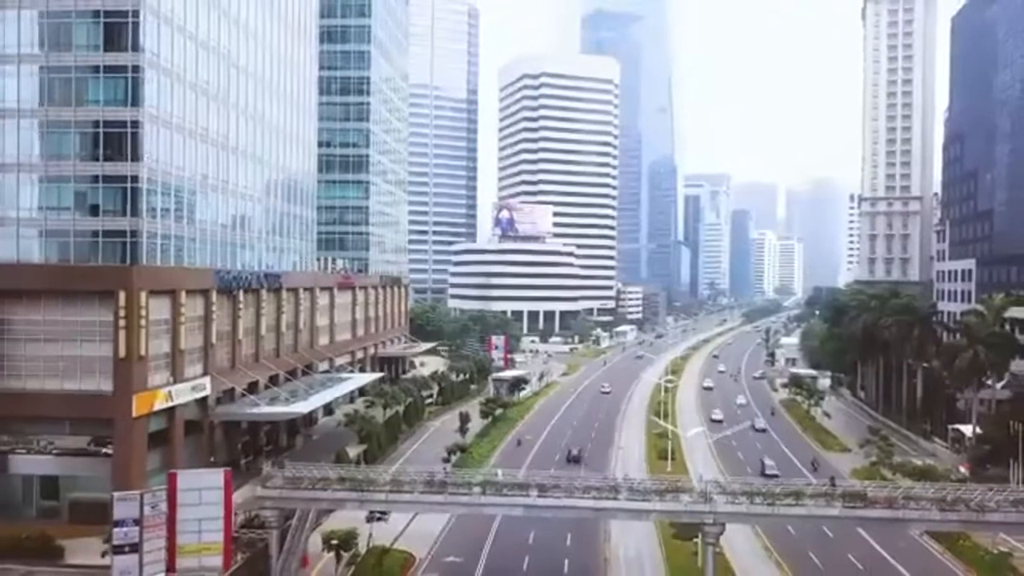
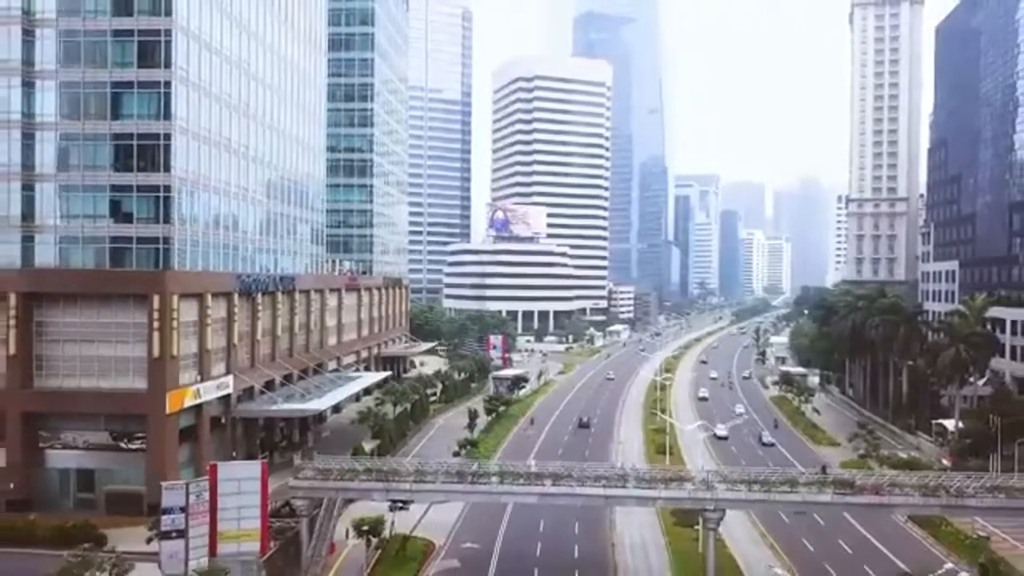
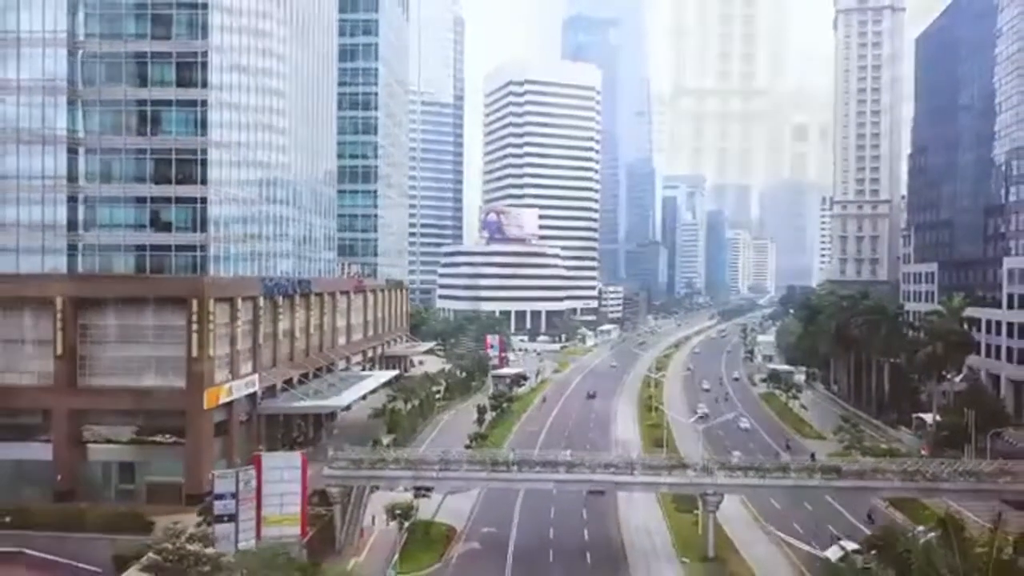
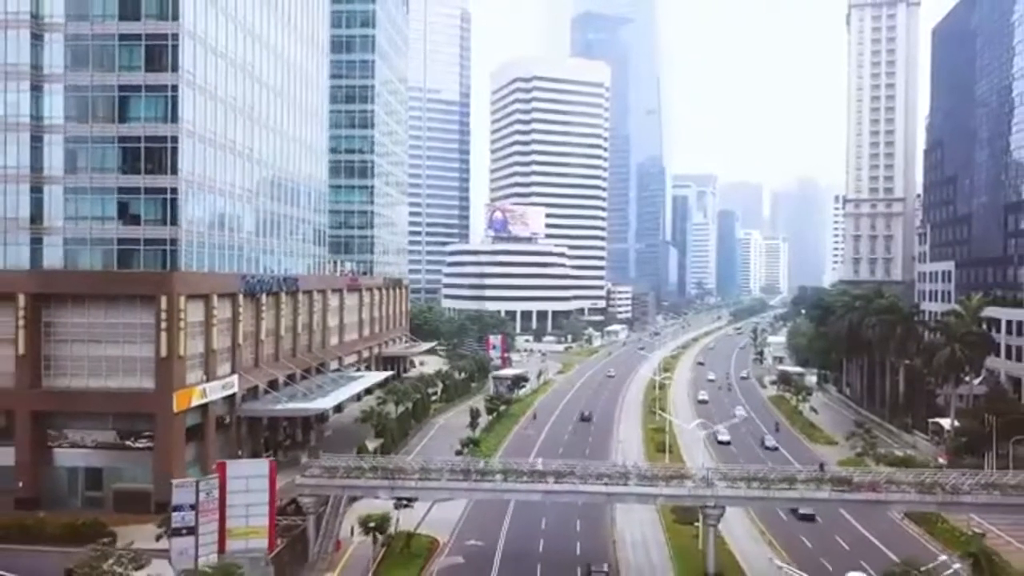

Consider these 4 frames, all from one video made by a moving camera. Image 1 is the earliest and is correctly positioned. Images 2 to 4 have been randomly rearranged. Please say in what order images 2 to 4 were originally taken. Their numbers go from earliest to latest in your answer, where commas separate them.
2, 4, 3
